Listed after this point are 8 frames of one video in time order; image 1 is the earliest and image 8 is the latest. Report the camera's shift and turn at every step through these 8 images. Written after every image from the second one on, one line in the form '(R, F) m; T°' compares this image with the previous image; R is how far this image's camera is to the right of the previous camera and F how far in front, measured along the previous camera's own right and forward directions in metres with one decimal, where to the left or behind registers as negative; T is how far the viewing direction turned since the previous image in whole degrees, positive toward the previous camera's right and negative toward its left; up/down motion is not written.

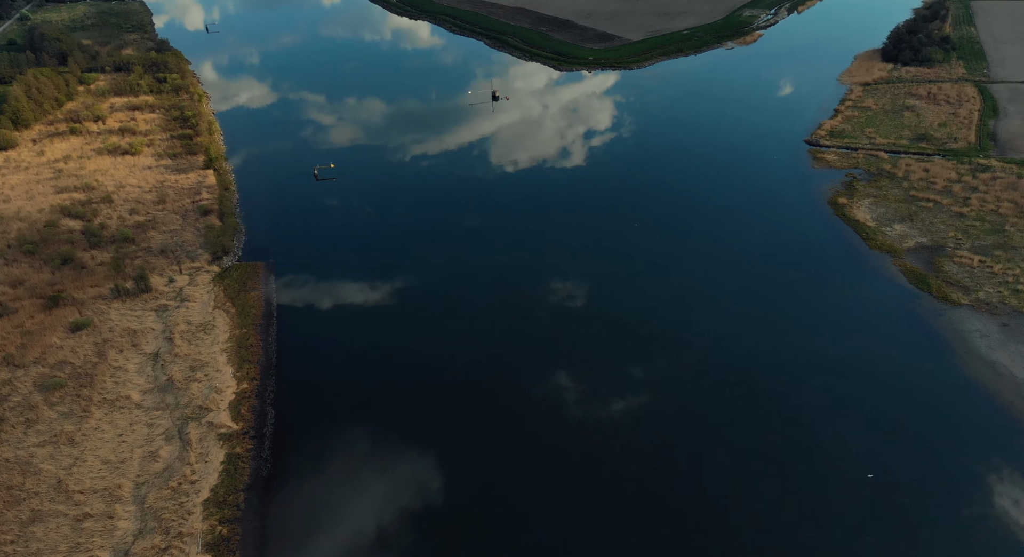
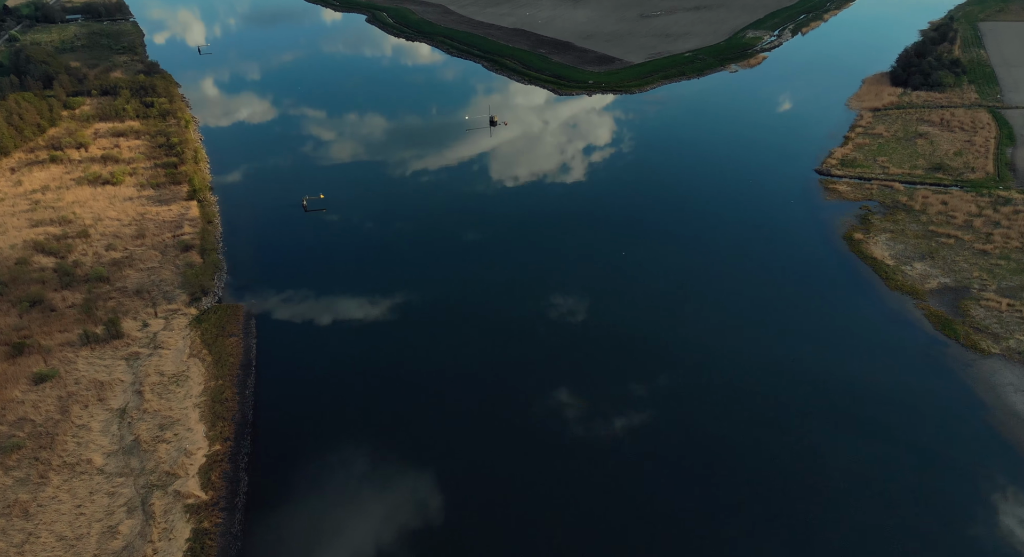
(+0.1, +1.6) m; 0°
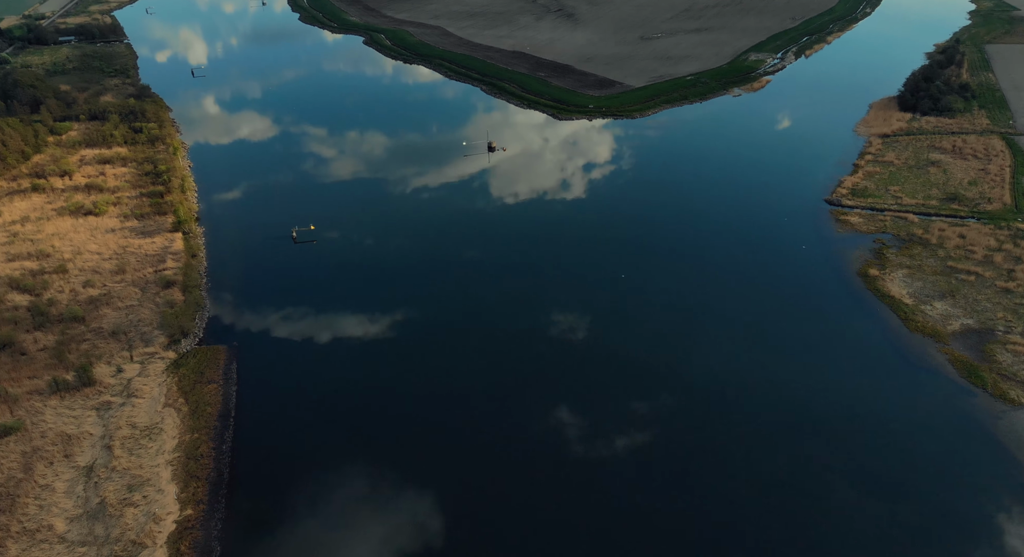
(+0.1, +1.4) m; 0°
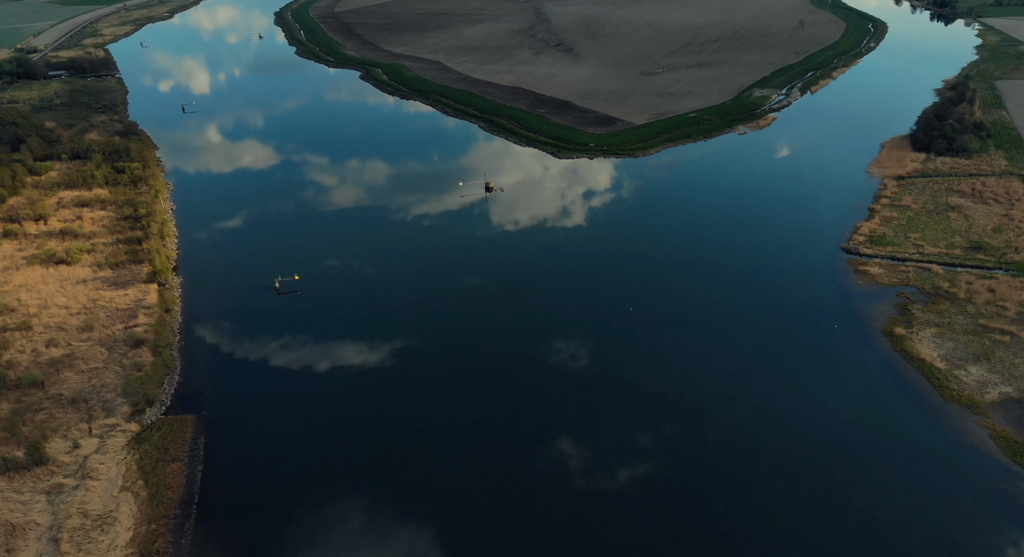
(+0.1, +2.0) m; 0°
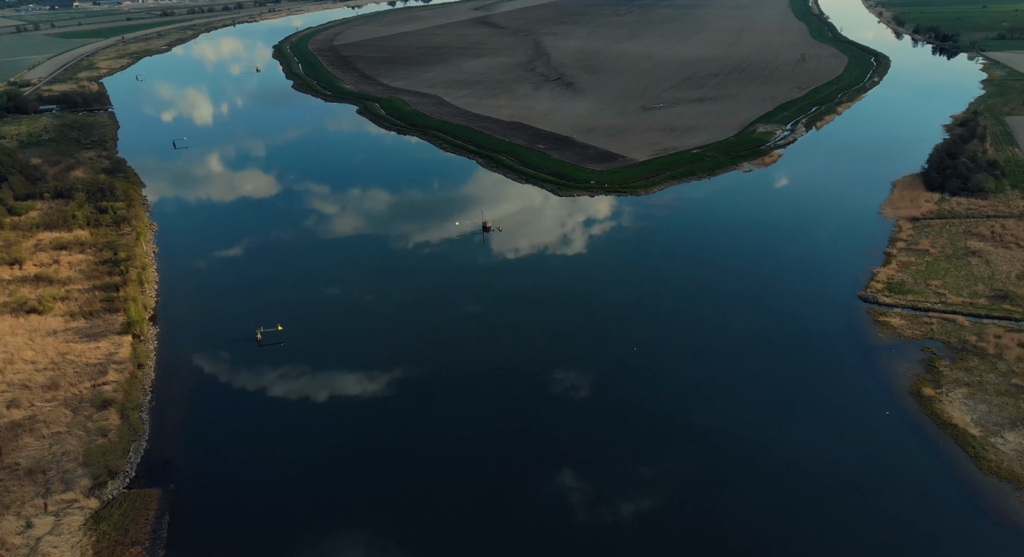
(+0.1, +1.7) m; 0°
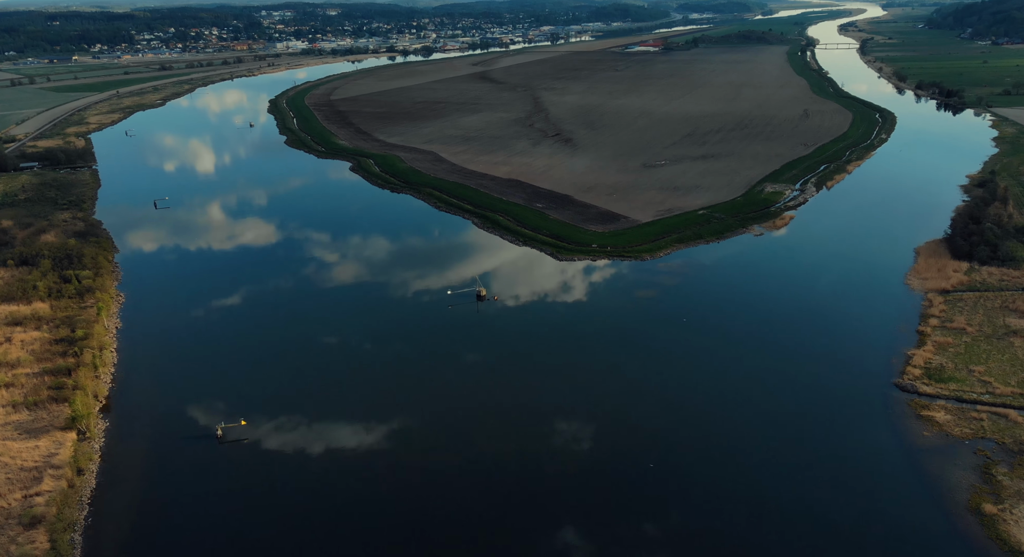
(+0.1, +2.9) m; 0°
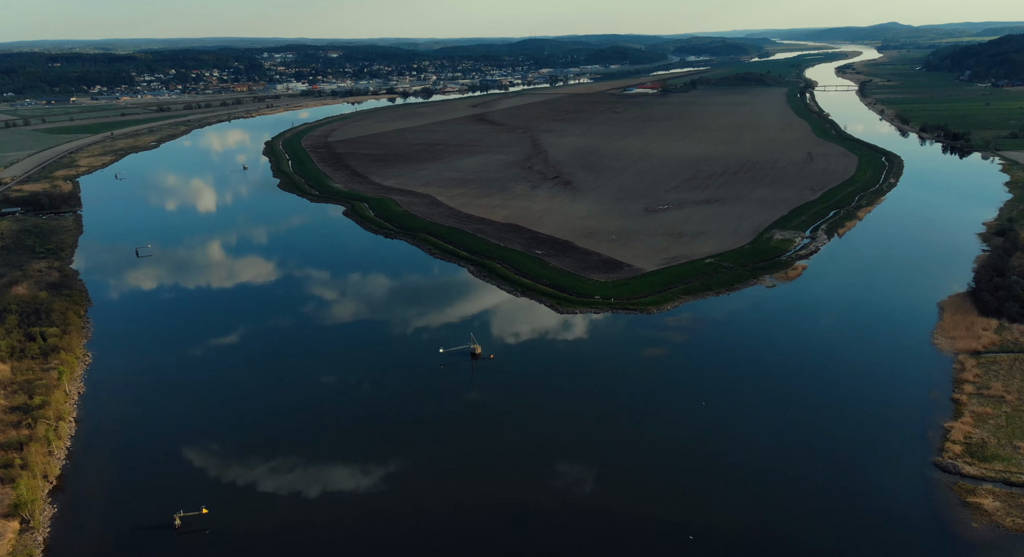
(+0.1, +2.4) m; 0°
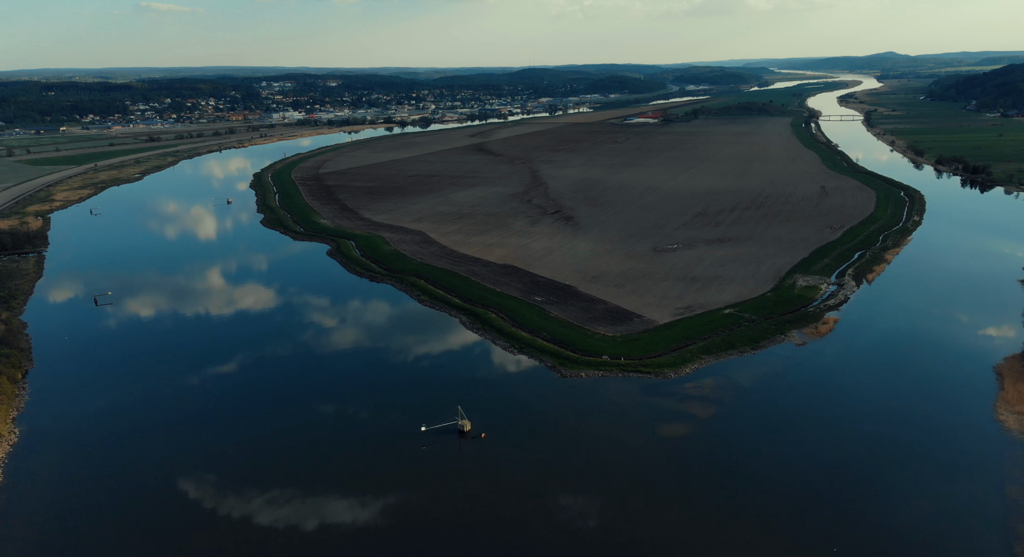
(+0.1, +4.6) m; 0°
